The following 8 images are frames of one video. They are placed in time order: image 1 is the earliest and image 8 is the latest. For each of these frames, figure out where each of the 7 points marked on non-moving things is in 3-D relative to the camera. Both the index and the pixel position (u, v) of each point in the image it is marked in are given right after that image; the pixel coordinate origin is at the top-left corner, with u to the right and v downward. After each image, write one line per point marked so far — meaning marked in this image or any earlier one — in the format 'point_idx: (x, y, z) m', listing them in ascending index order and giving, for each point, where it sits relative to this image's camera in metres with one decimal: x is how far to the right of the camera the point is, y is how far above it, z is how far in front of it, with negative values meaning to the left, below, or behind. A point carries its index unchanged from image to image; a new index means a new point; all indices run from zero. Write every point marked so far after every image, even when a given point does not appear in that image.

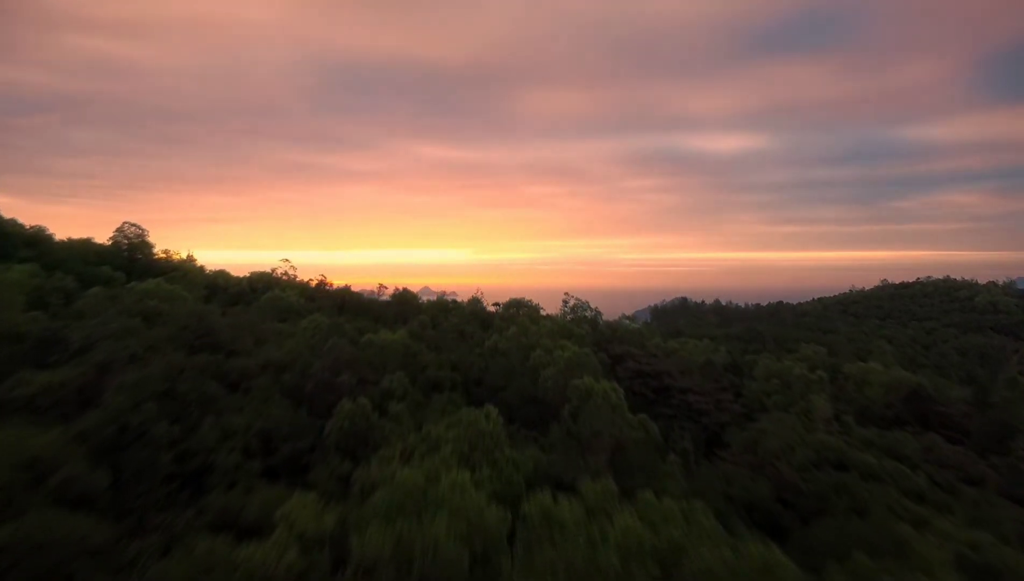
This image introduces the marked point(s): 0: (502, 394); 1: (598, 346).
0: (-0.2, -1.8, +7.6) m
1: (+2.3, -1.5, +11.6) m
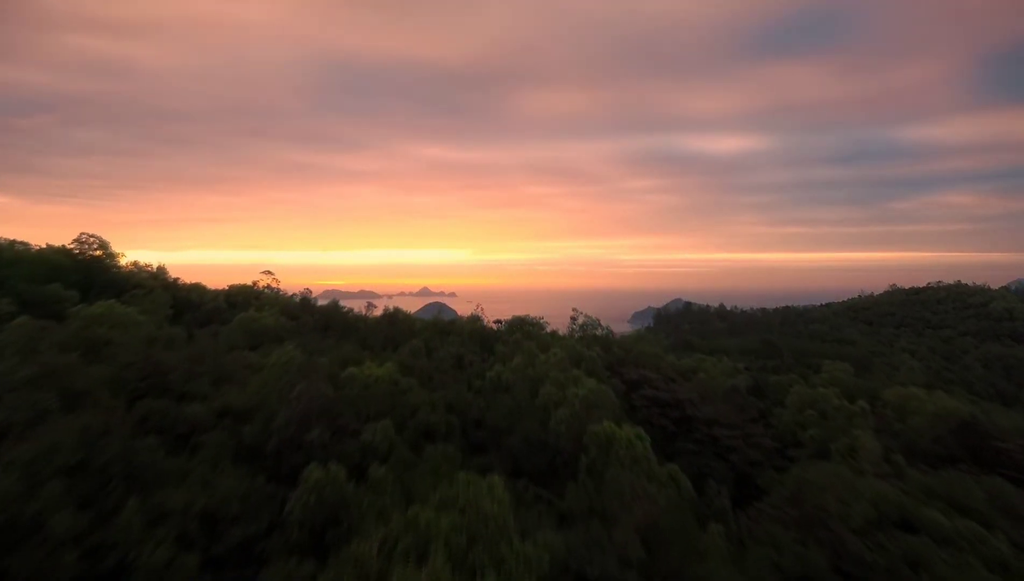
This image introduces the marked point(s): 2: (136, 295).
0: (-0.1, -2.3, +6.5) m
1: (+2.4, -2.0, +10.5) m
2: (-7.9, -0.1, +9.0) m
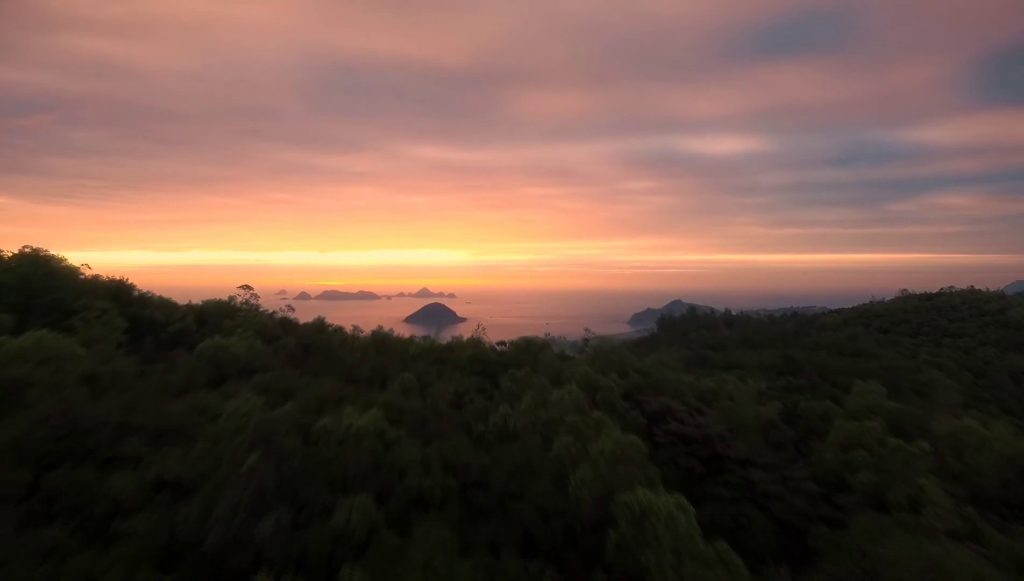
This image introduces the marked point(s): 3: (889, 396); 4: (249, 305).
0: (0.0, -2.7, +5.3) m
1: (+2.5, -2.4, +9.3) m
2: (-7.8, -0.5, +7.9) m
3: (+11.3, -3.1, +12.8) m
4: (-7.0, -0.5, +11.4) m
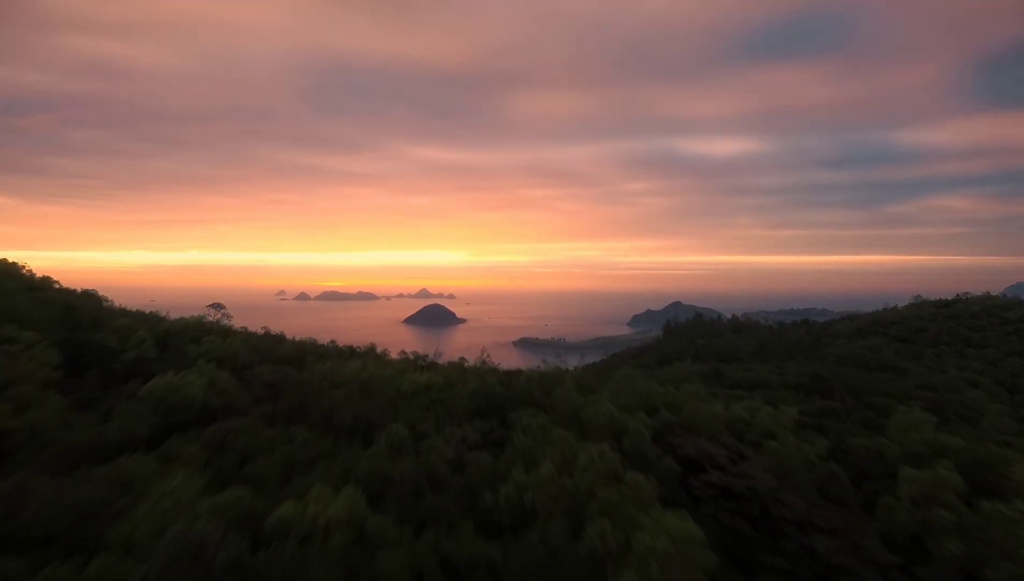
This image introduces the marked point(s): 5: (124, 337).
0: (+0.2, -3.1, +4.0) m
1: (+2.7, -2.8, +8.0) m
2: (-7.6, -0.9, +6.5) m
3: (+11.4, -3.6, +11.5) m
4: (-6.8, -0.9, +10.0) m
5: (-7.7, -0.9, +8.5) m
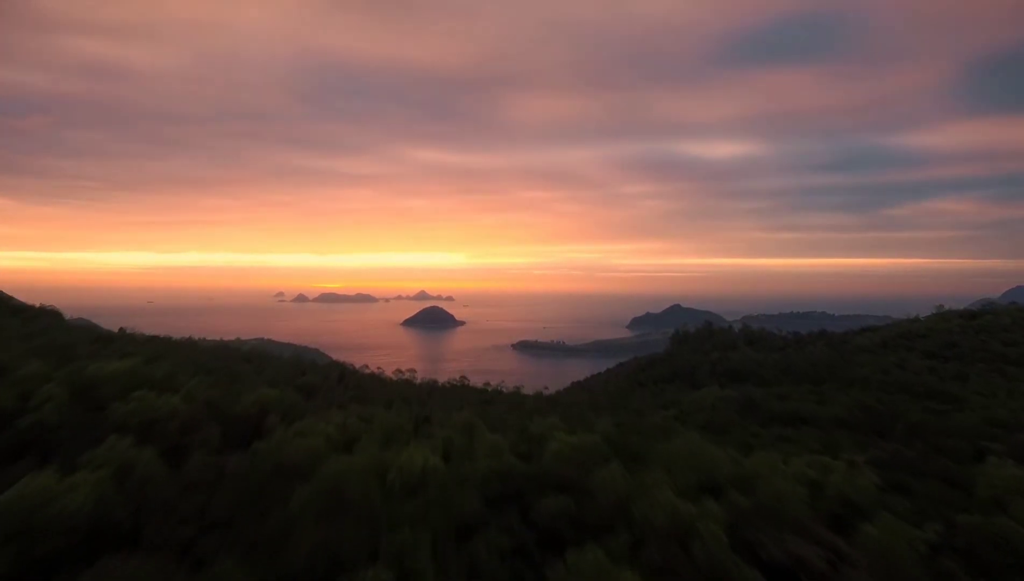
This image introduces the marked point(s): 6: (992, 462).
0: (+0.6, -3.7, +1.9) m
1: (+3.1, -3.5, +6.0) m
2: (-7.3, -1.6, +4.4) m
3: (+11.8, -4.3, +9.5) m
4: (-6.5, -1.5, +8.0) m
5: (-7.3, -1.5, +6.4) m
6: (+11.7, -4.2, +10.4) m
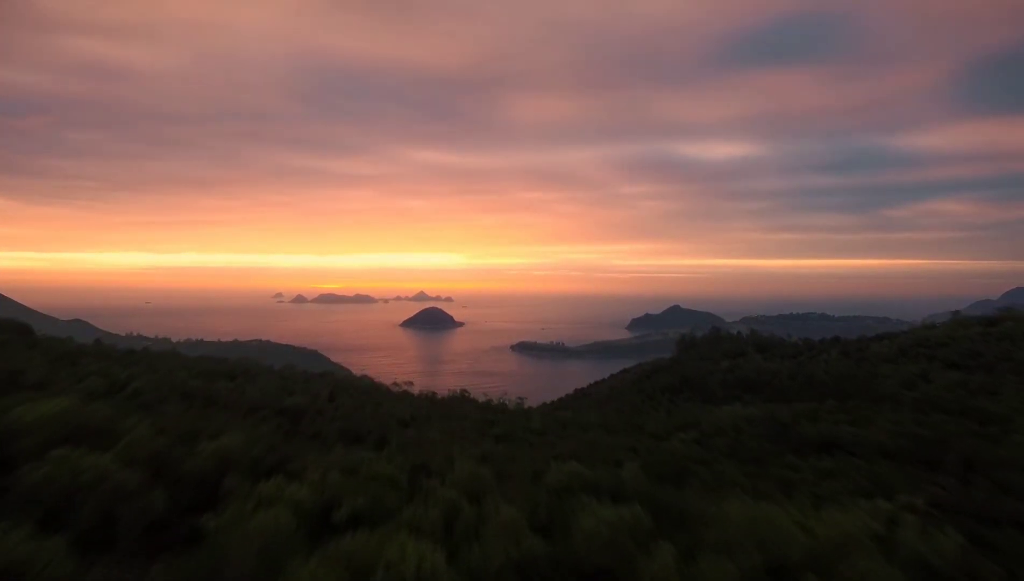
0: (+0.8, -4.1, +0.6) m
1: (+3.3, -3.9, +4.6) m
2: (-7.0, -1.9, +3.1) m
3: (+12.0, -4.7, +8.2) m
4: (-6.2, -1.9, +6.6) m
5: (-7.1, -1.9, +5.0) m
6: (+11.9, -4.6, +9.0) m
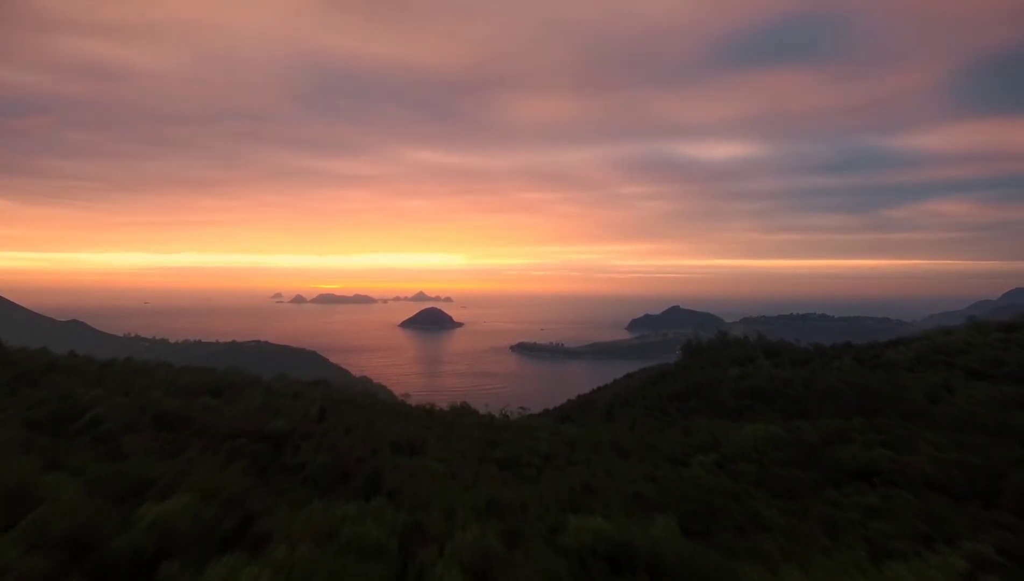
0: (+1.0, -4.5, -0.7) m
1: (+3.5, -4.2, +3.4) m
2: (-6.8, -2.3, +1.8) m
3: (+12.2, -5.0, +7.0) m
4: (-6.1, -2.3, +5.3) m
5: (-6.9, -2.3, +3.8) m
6: (+12.1, -4.9, +7.8) m
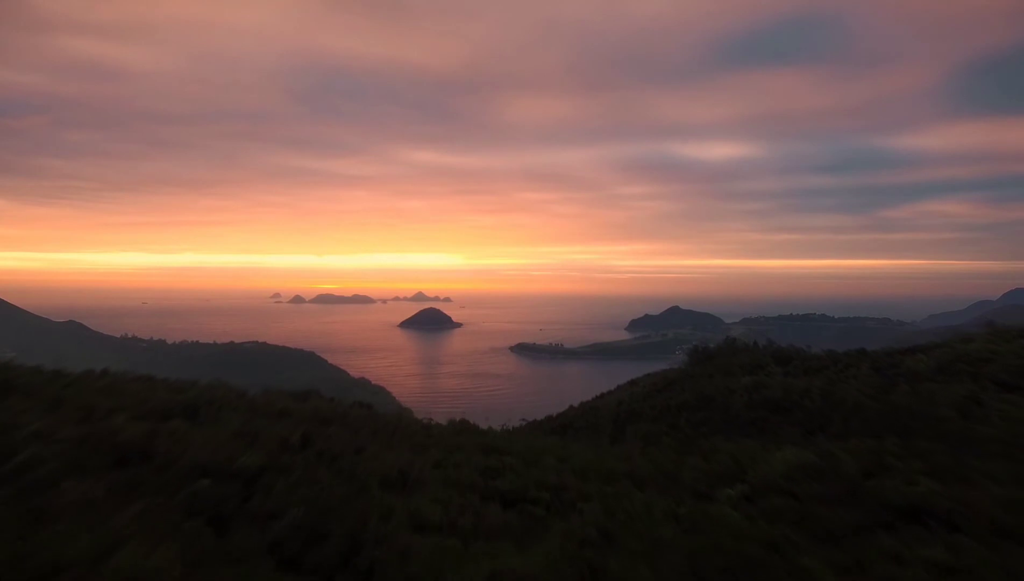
0: (+1.2, -4.8, -2.1) m
1: (+3.6, -4.6, +1.9) m
2: (-6.7, -2.7, +0.4) m
3: (+12.3, -5.4, +5.5) m
4: (-5.9, -2.6, +3.9) m
5: (-6.8, -2.6, +2.3) m
6: (+12.2, -5.3, +6.4) m
